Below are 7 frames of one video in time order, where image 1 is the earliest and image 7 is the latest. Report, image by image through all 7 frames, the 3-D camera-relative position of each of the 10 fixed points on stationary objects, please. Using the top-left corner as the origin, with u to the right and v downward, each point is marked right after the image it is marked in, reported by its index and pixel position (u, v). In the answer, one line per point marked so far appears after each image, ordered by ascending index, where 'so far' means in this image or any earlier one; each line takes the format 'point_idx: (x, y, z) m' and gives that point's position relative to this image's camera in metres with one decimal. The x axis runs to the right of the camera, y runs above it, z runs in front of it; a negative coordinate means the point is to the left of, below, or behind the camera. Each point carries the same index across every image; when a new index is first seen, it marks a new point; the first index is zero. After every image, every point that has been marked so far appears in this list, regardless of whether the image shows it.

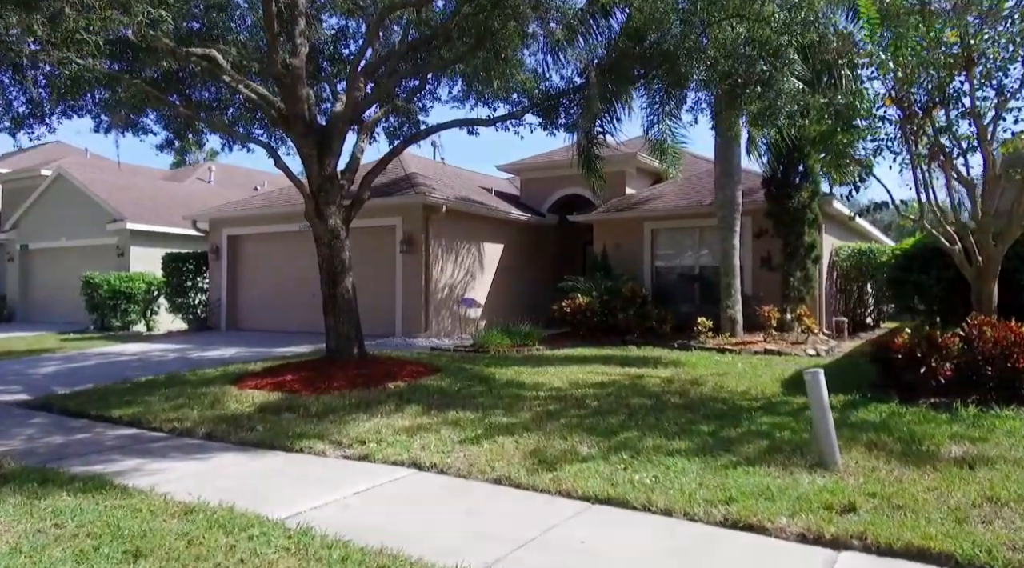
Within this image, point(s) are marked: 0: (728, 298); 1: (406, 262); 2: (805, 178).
0: (+4.0, -0.3, +14.8) m
1: (-2.2, +0.5, +16.5) m
2: (+5.7, +2.0, +15.6) m
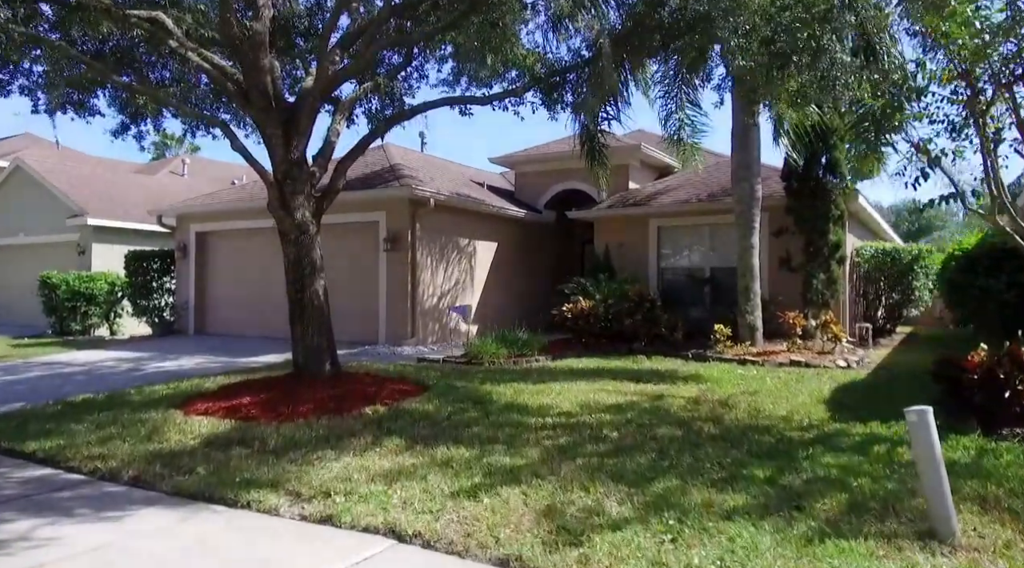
0: (+4.0, -0.3, +13.4) m
1: (-2.3, +0.4, +15.0) m
2: (+5.6, +1.9, +14.2) m
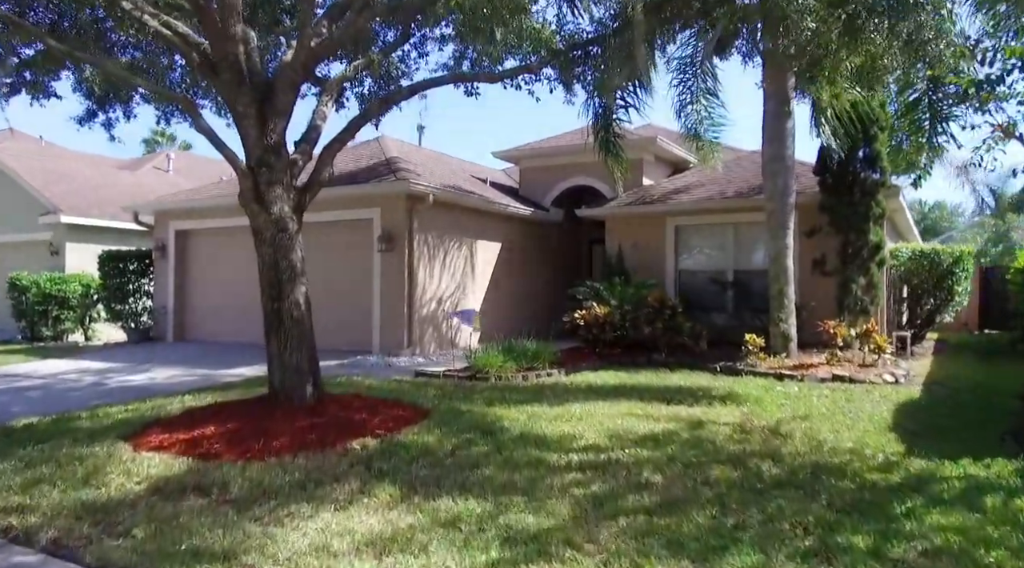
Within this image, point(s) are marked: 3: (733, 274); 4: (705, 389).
0: (+4.1, -0.4, +12.1) m
1: (-2.2, +0.4, +13.6) m
2: (+5.8, +1.9, +12.9) m
3: (+4.1, +0.2, +14.8) m
4: (+2.4, -1.3, +9.9) m
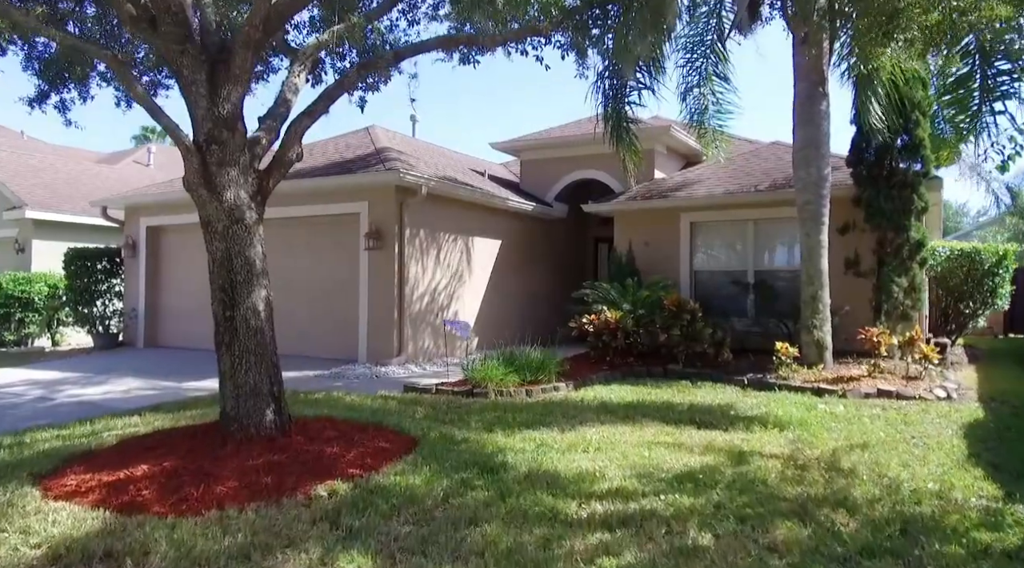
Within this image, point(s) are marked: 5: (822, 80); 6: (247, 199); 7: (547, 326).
0: (+4.1, -0.4, +10.8) m
1: (-2.2, +0.3, +12.3) m
2: (+5.8, +1.8, +11.6) m
3: (+4.1, +0.2, +13.5) m
4: (+2.4, -1.3, +8.6) m
5: (+4.3, +2.8, +11.0) m
6: (-2.0, +0.6, +6.0) m
7: (+0.7, -0.9, +16.2) m
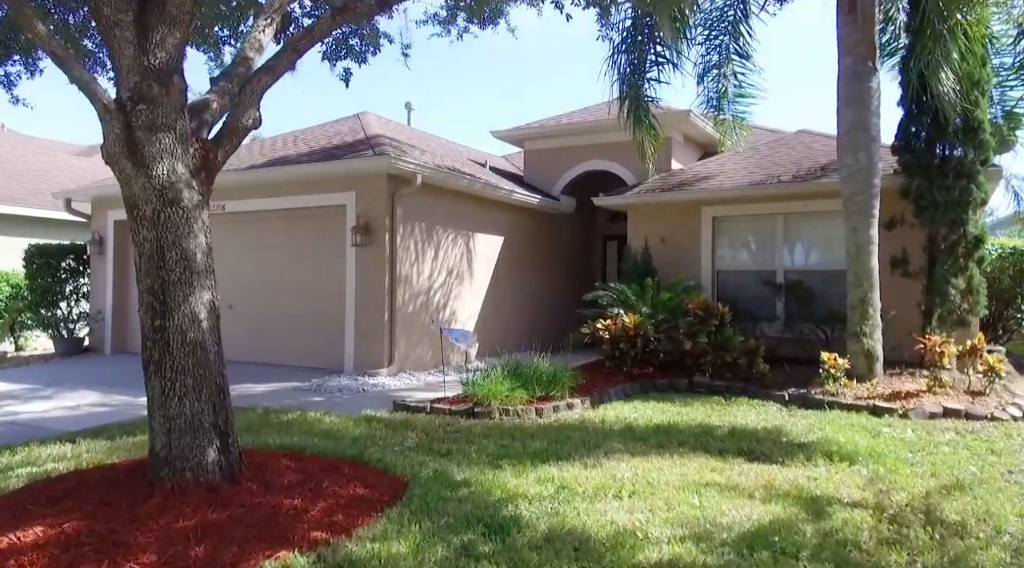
0: (+4.2, -0.5, +9.5) m
1: (-2.1, +0.3, +11.0) m
2: (+5.9, +1.8, +10.3) m
3: (+4.2, +0.1, +12.1) m
4: (+2.5, -1.3, +7.2) m
5: (+4.4, +2.8, +9.7) m
6: (-1.9, +0.6, +4.7) m
7: (+0.8, -0.9, +14.9) m
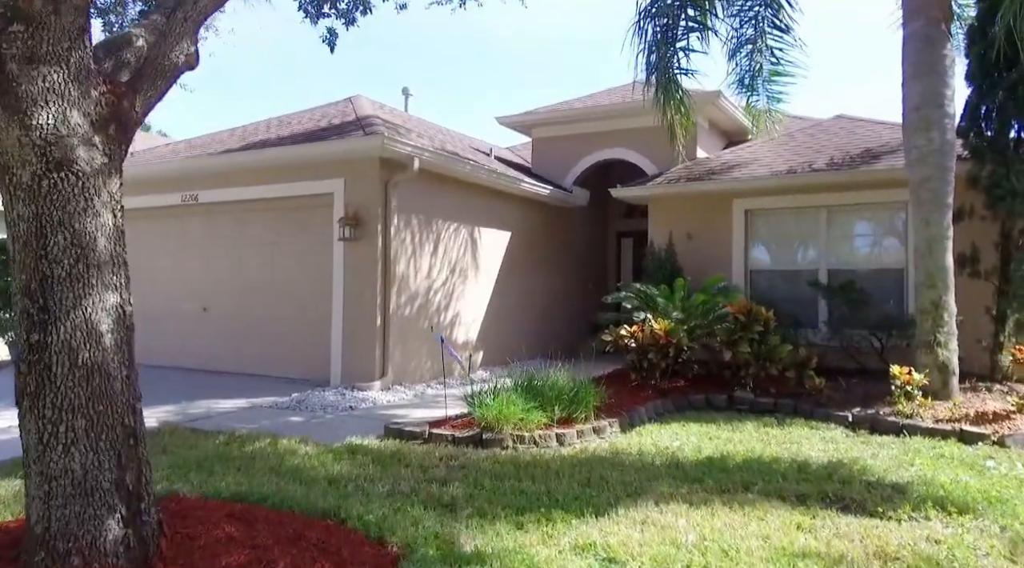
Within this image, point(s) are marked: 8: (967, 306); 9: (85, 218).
0: (+4.3, -0.5, +8.1) m
1: (-2.0, +0.3, +9.6) m
2: (+6.0, +1.8, +8.9) m
3: (+4.3, +0.1, +10.8) m
4: (+2.6, -1.3, +5.8) m
5: (+4.5, +2.8, +8.3) m
6: (-1.8, +0.7, +3.3) m
7: (+0.9, -0.9, +13.5) m
8: (+5.5, -0.3, +9.6) m
9: (-1.8, +0.3, +3.3) m
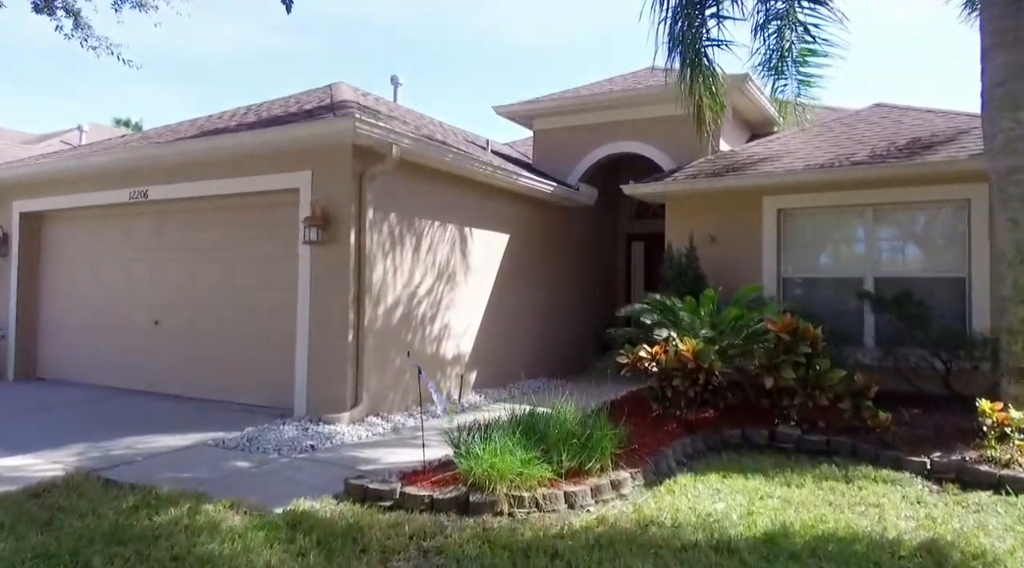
0: (+4.3, -0.6, +6.6) m
1: (-2.0, +0.2, +8.1) m
2: (+6.0, +1.7, +7.4) m
3: (+4.3, 0.0, +9.3) m
4: (+2.6, -1.4, +4.3) m
5: (+4.5, +2.7, +6.8) m
6: (-1.8, +0.6, +1.8) m
7: (+0.9, -1.0, +12.0) m
8: (+5.5, -0.4, +8.1) m
9: (-1.8, +0.2, +1.8) m
